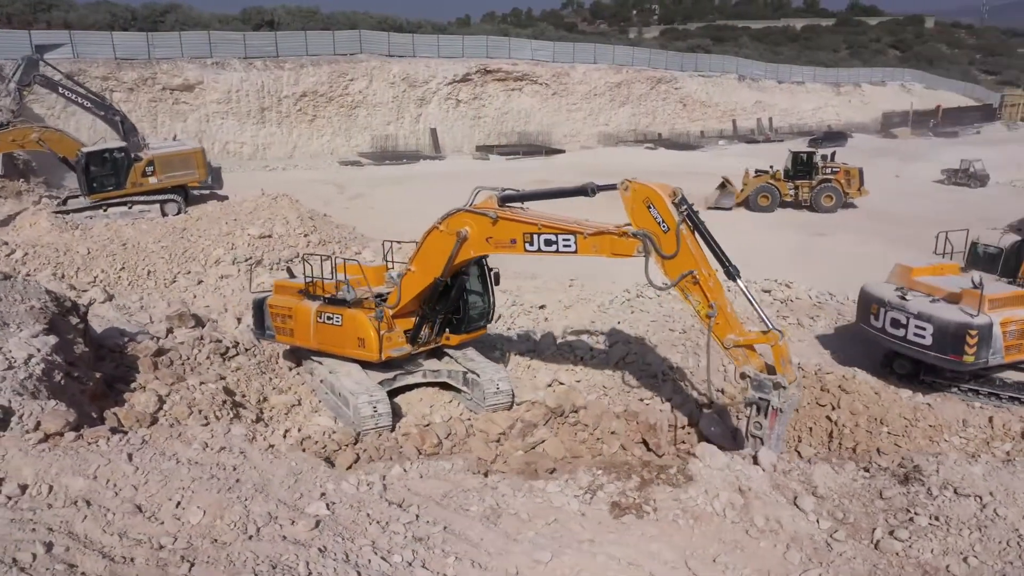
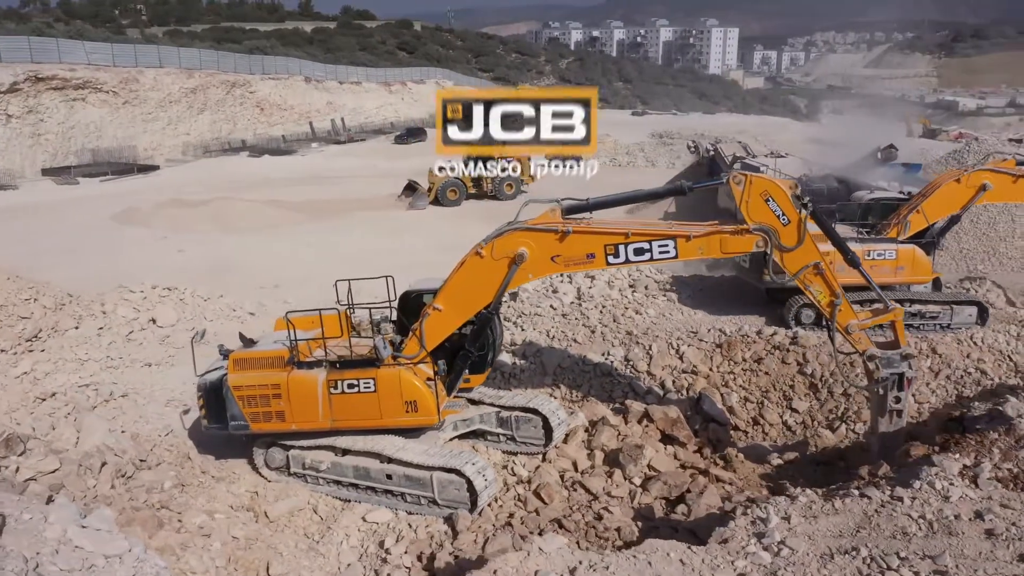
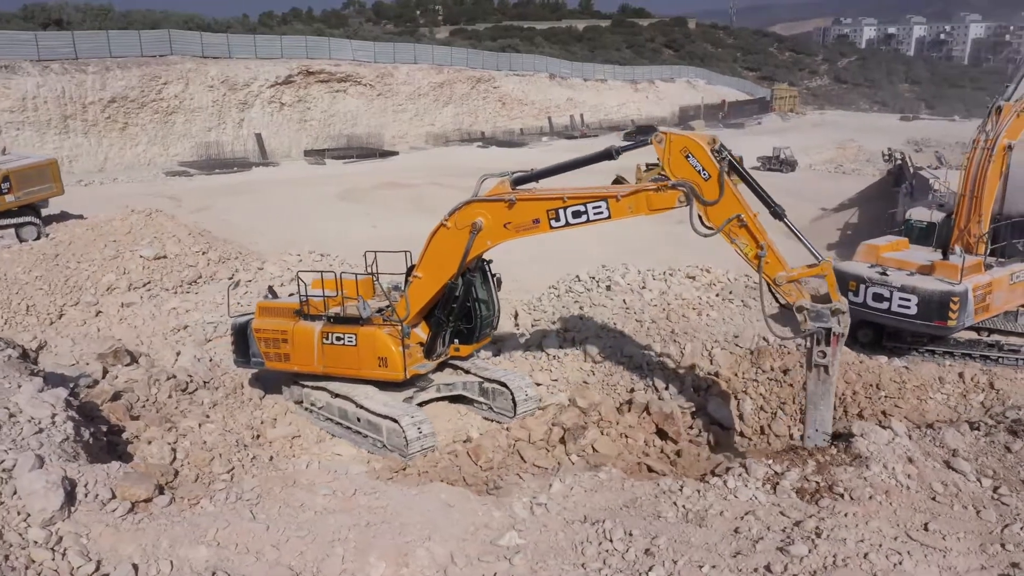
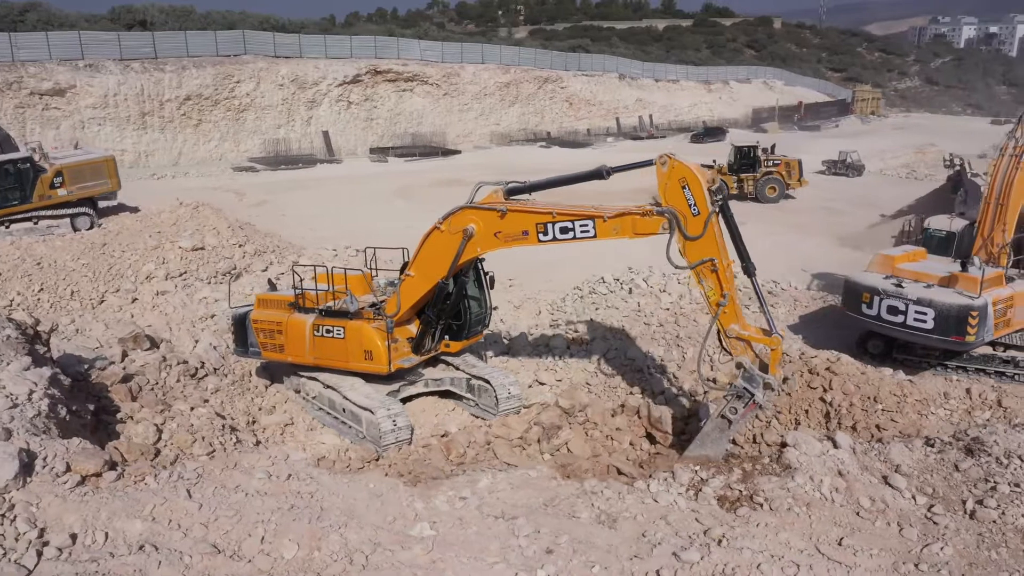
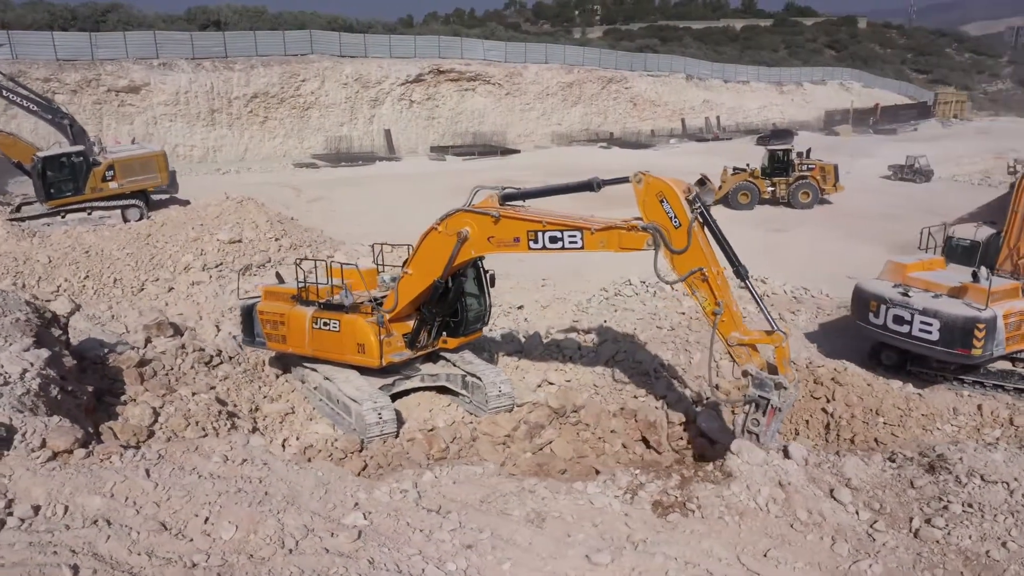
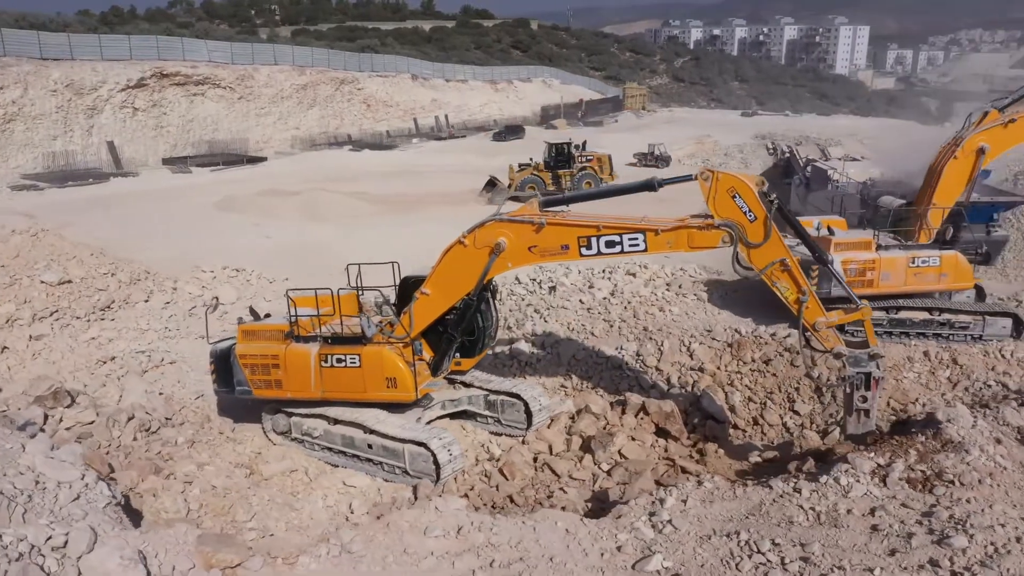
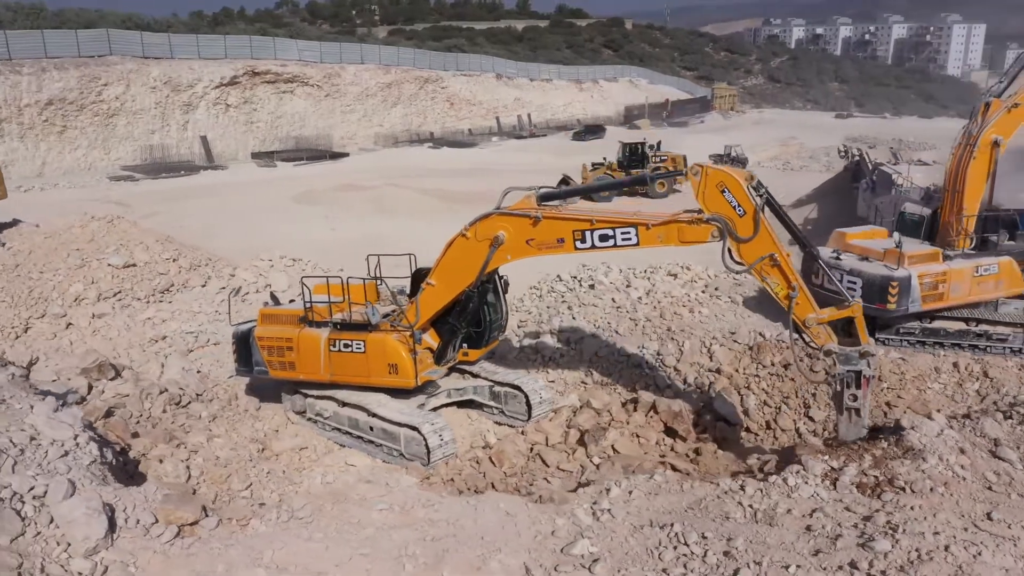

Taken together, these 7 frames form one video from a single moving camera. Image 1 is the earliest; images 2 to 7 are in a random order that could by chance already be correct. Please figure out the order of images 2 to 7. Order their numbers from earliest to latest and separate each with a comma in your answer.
5, 4, 3, 7, 6, 2
